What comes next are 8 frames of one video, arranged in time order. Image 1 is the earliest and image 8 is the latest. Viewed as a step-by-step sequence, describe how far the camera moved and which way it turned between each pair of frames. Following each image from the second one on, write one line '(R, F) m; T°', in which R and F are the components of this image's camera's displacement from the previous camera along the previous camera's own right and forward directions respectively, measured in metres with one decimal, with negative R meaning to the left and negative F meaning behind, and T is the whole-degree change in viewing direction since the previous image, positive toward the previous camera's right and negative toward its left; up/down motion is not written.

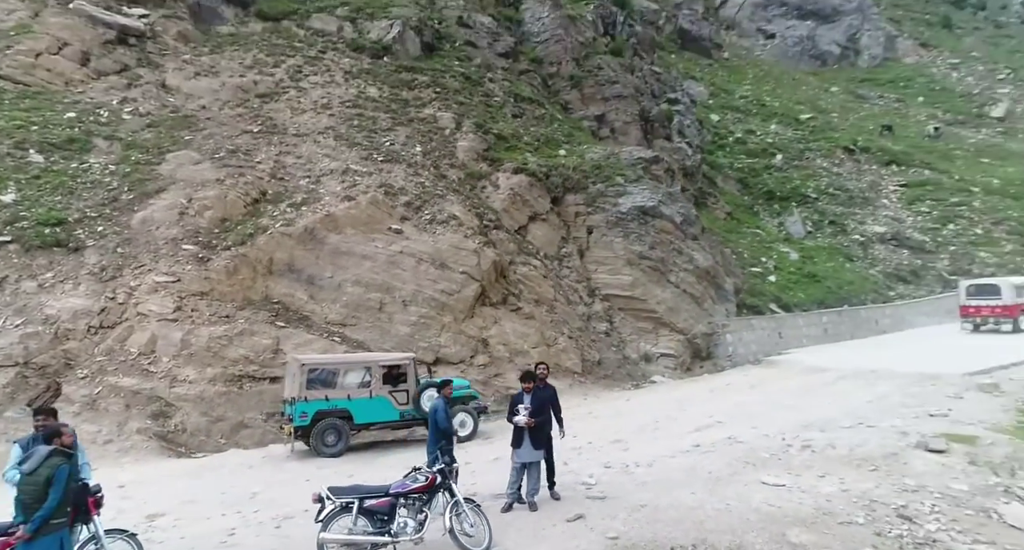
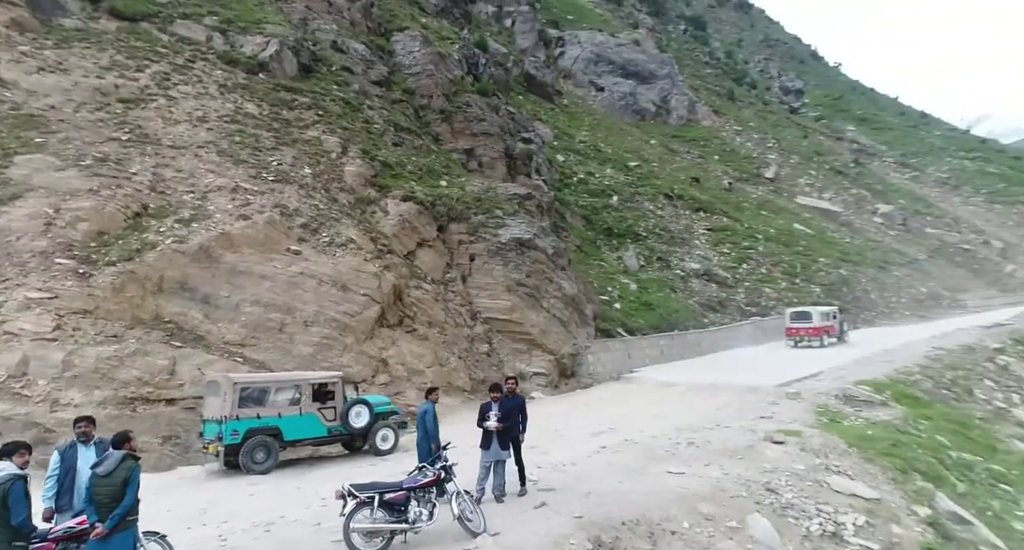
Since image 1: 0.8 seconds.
(-1.0, -0.6) m; +16°
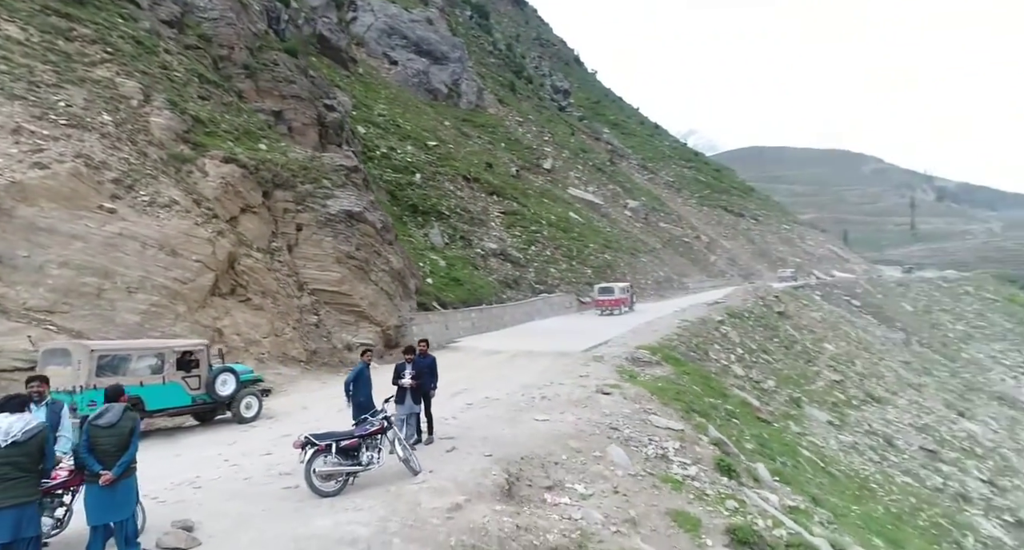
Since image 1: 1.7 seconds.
(-1.1, -0.5) m; +21°
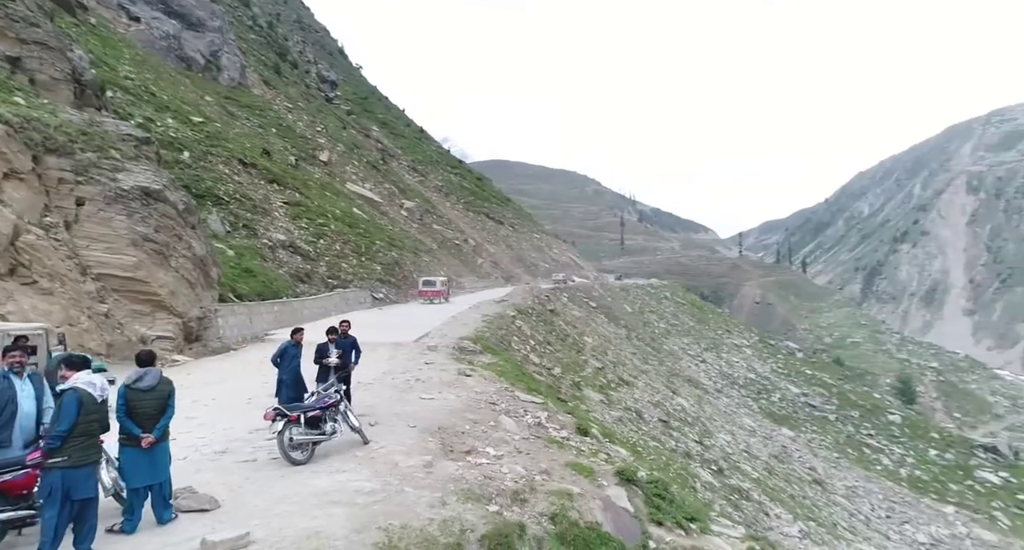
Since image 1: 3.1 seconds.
(-1.4, -0.3) m; +22°
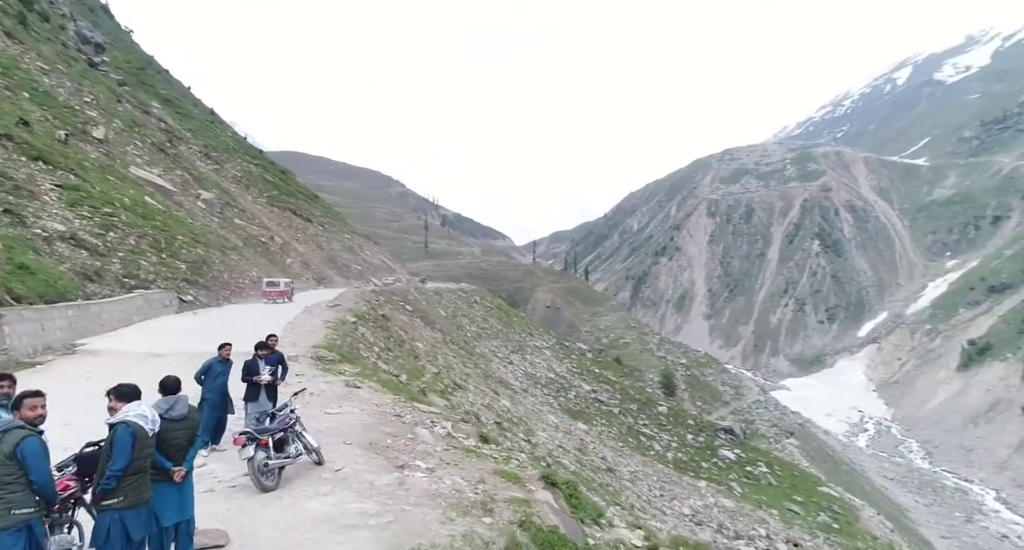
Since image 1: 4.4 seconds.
(-1.1, 0.0) m; +18°
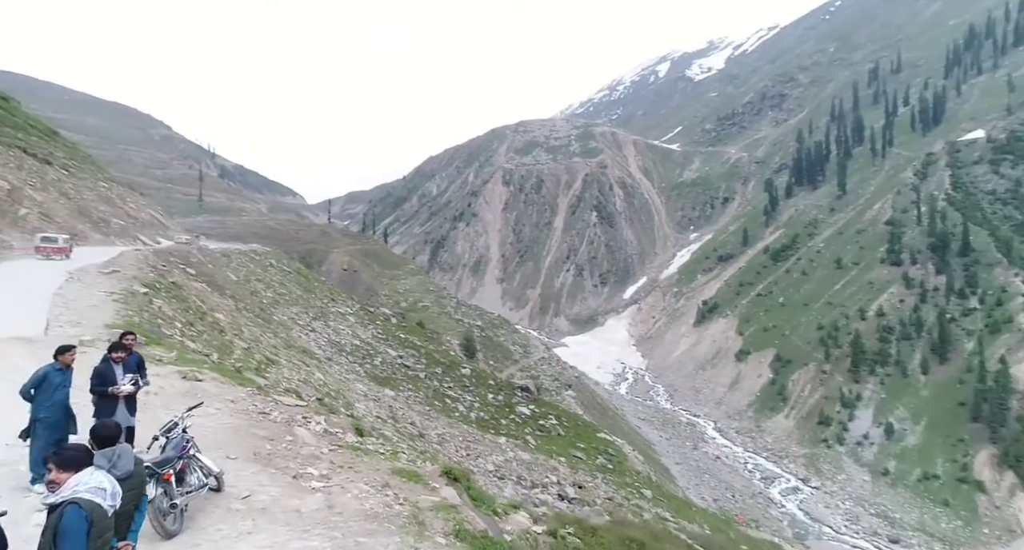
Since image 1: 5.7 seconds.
(-0.8, +0.4) m; +19°
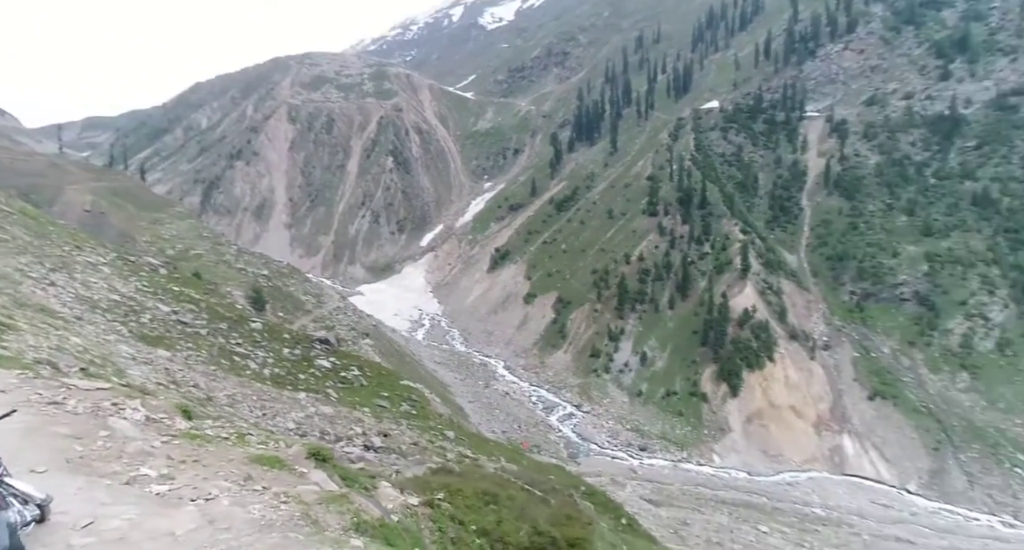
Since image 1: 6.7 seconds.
(-0.6, +0.4) m; +20°
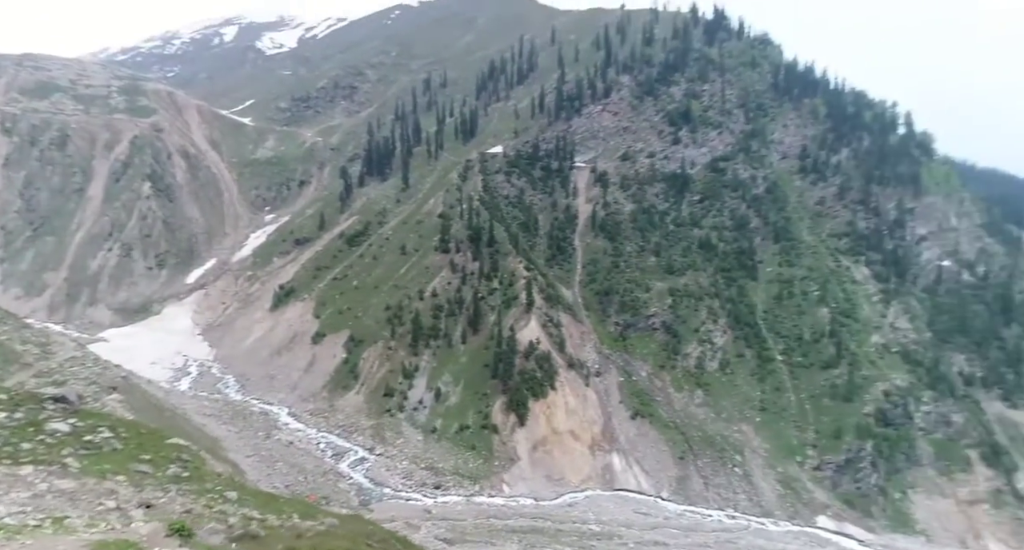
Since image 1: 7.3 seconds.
(-0.9, 0.0) m; +21°
